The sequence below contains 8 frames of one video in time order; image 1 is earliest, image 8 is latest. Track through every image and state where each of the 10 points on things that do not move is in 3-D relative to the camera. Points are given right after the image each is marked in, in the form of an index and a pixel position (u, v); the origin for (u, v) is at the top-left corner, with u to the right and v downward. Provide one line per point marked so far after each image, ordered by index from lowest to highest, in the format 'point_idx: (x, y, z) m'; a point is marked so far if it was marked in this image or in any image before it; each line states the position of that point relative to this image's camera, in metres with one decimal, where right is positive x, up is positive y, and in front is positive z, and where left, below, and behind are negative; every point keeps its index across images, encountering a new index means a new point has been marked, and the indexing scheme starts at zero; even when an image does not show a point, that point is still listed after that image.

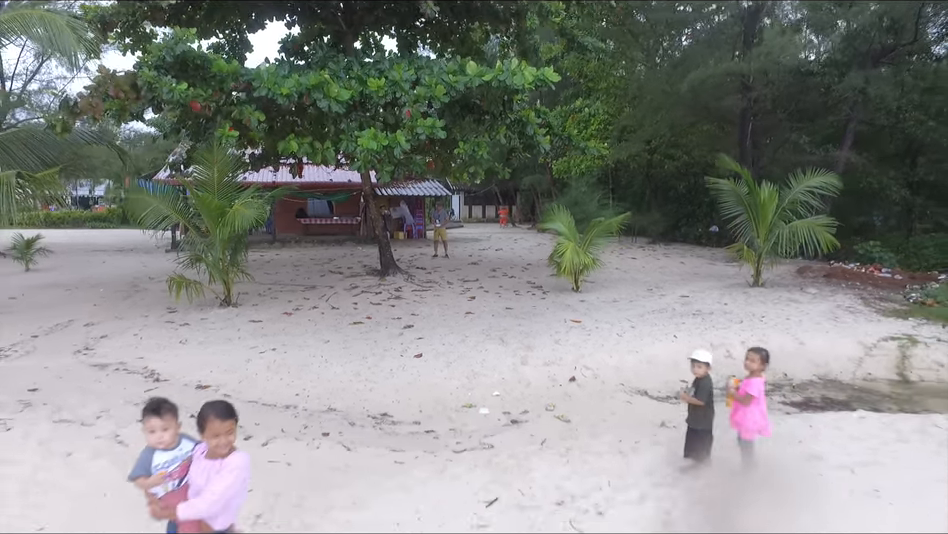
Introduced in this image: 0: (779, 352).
0: (+6.1, -1.6, +6.6) m
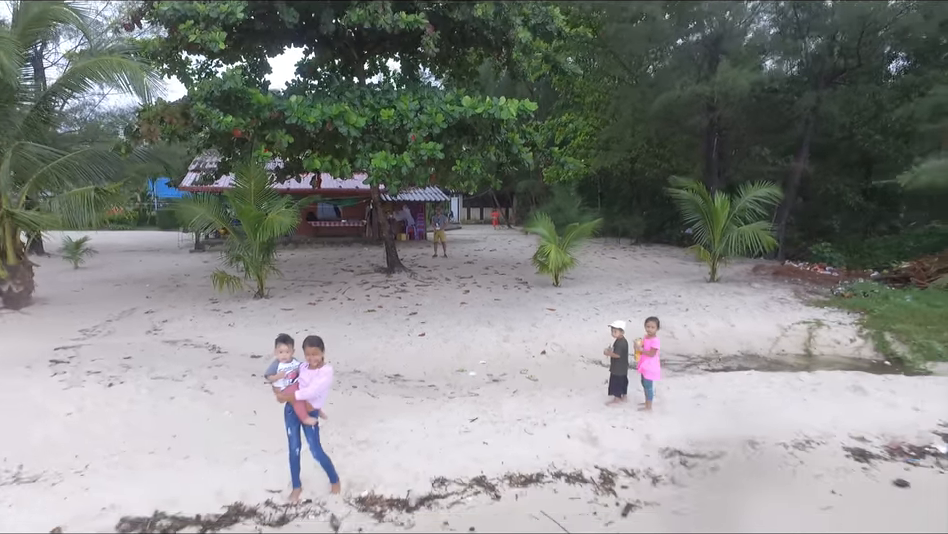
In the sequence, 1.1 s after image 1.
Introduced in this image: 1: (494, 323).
0: (+5.9, -1.5, +8.2) m
1: (+0.5, -1.4, +8.4) m
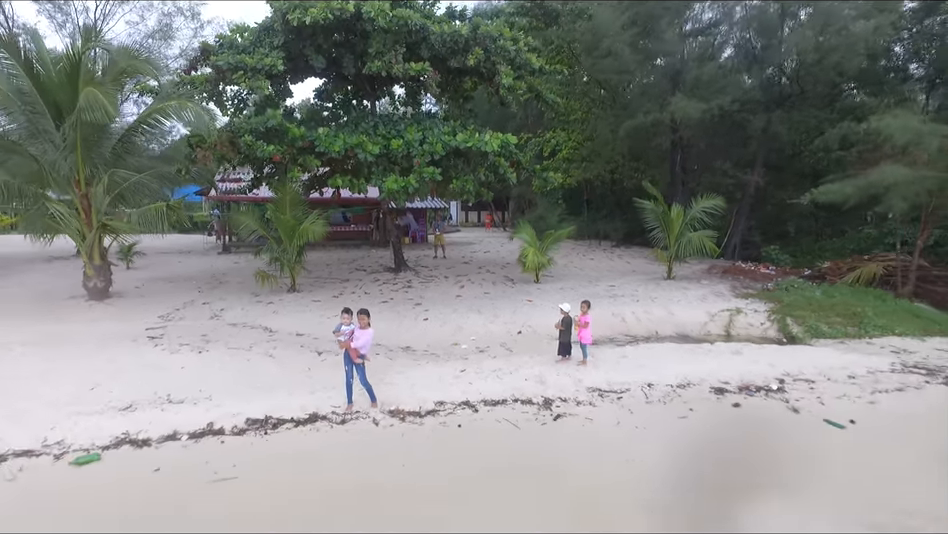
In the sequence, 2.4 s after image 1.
0: (+5.7, -1.5, +10.5) m
1: (+0.3, -1.3, +10.7) m
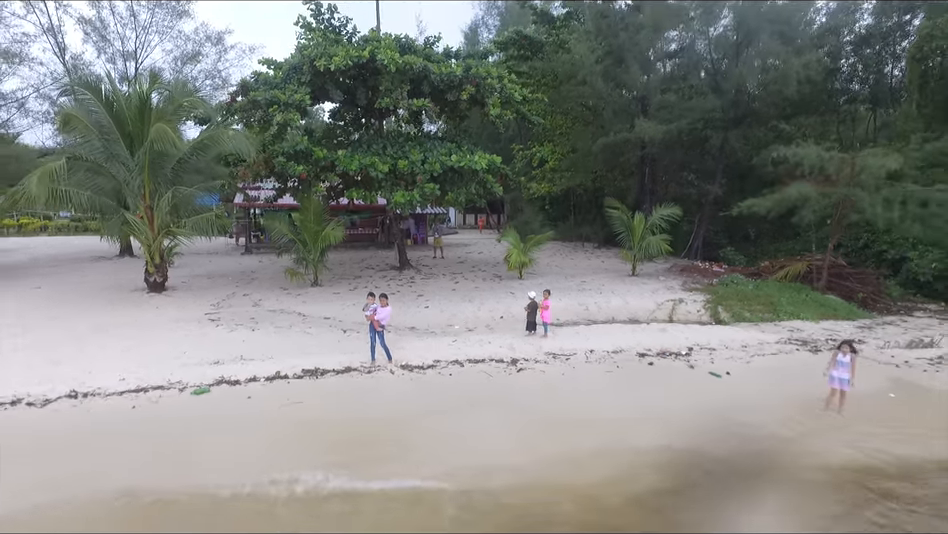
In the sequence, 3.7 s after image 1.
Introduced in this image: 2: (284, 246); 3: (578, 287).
0: (+5.3, -1.4, +12.9) m
1: (0.0, -1.3, +13.1) m
2: (-9.1, +1.0, +15.9) m
3: (+4.5, -0.9, +14.5) m
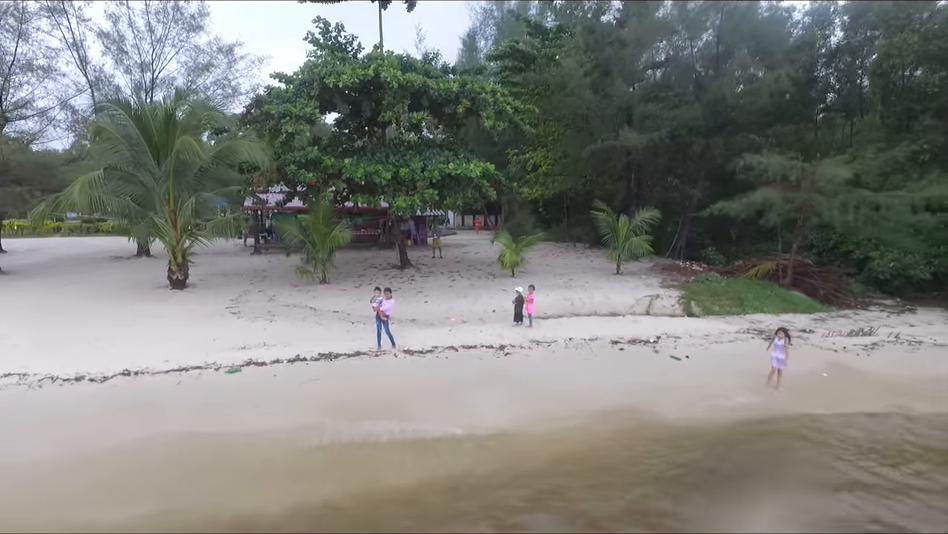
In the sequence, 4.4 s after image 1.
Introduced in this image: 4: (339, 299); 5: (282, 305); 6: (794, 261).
0: (+5.1, -1.4, +14.2) m
1: (-0.2, -1.2, +14.4) m
2: (-9.3, +1.1, +17.2) m
3: (+4.3, -0.8, +15.8) m
4: (-5.6, -1.4, +13.9) m
5: (-7.8, -1.5, +13.5) m
6: (+14.7, +0.3, +15.3) m
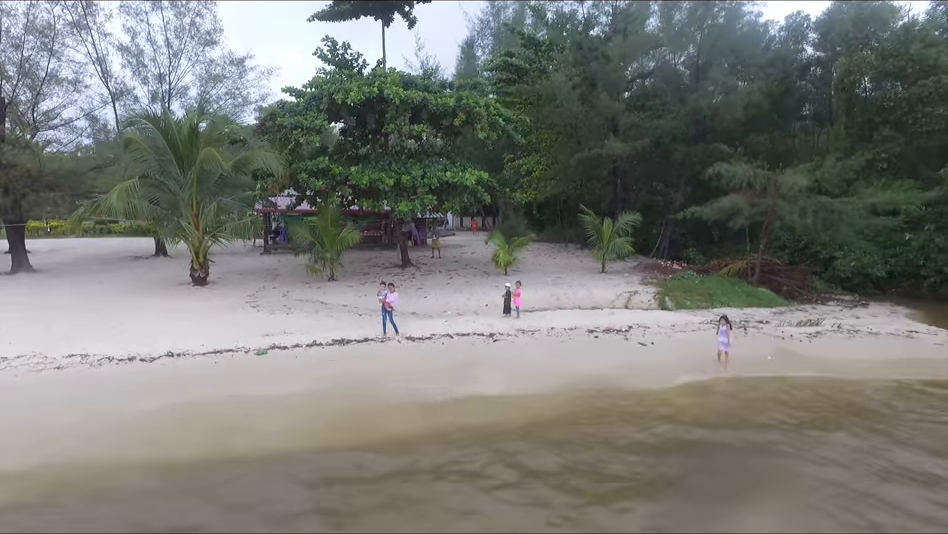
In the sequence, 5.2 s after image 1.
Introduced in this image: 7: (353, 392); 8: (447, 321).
0: (+4.9, -1.3, +15.7) m
1: (-0.5, -1.2, +15.9) m
2: (-9.5, +1.1, +18.7) m
3: (+4.1, -0.8, +17.3) m
4: (-5.9, -1.3, +15.4) m
5: (-8.0, -1.5, +14.9) m
6: (+14.4, +0.3, +16.7) m
7: (-3.1, -3.2, +8.5) m
8: (-1.0, -2.0, +12.5) m
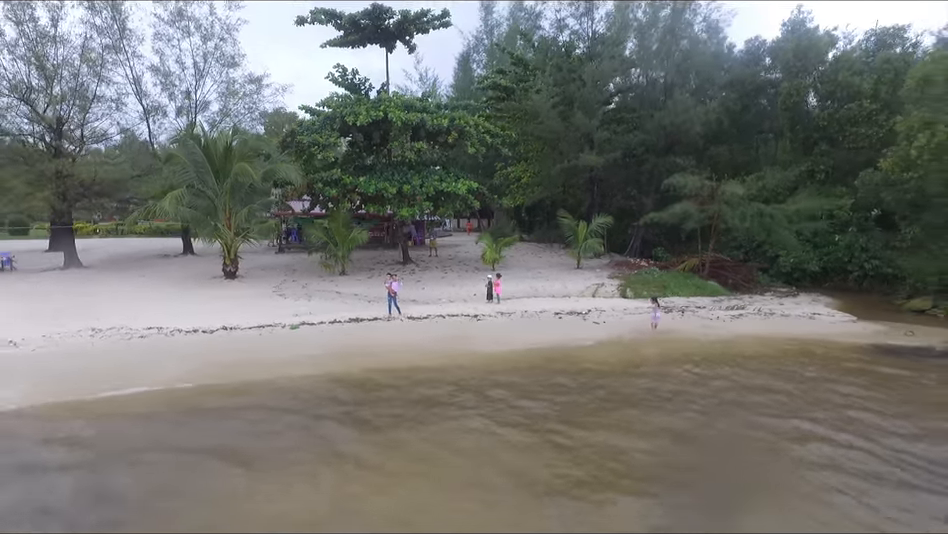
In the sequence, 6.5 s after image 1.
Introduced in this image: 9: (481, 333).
0: (+4.4, -1.1, +18.5) m
1: (-1.0, -0.9, +18.6) m
2: (-10.0, +1.3, +21.4) m
3: (+3.6, -0.5, +20.0) m
4: (-6.4, -1.1, +18.2) m
5: (-8.5, -1.2, +17.7) m
6: (+13.9, +0.5, +19.5) m
7: (-3.6, -3.0, +11.2) m
8: (-1.5, -1.8, +15.3) m
9: (+0.3, -2.6, +12.6) m
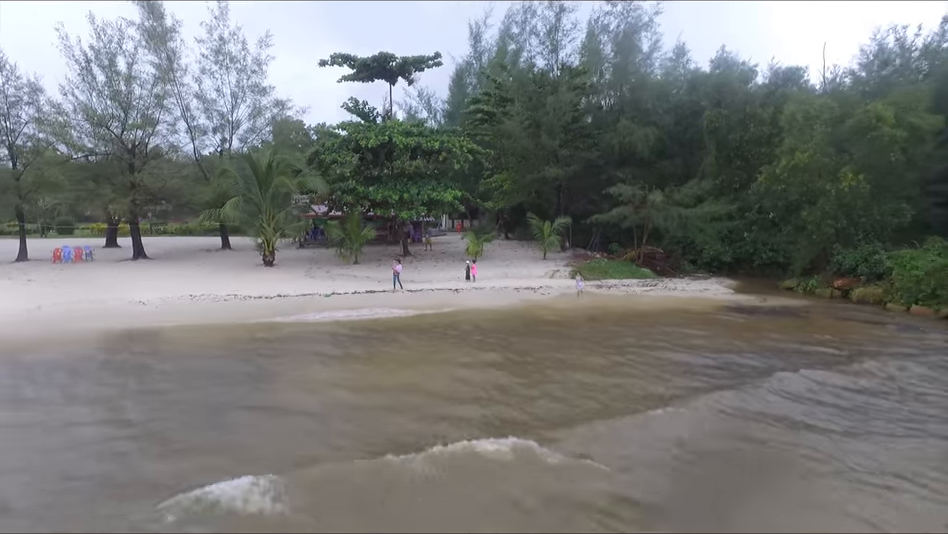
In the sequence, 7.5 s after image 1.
0: (+3.3, -0.4, +23.8) m
1: (-2.1, -0.2, +24.0) m
2: (-11.1, +2.0, +26.8) m
3: (+2.5, +0.2, +25.4) m
4: (-7.5, -0.3, +23.5) m
5: (-9.6, -0.5, +23.0) m
6: (+12.8, +1.3, +24.9) m
7: (-4.7, -2.2, +16.6) m
8: (-2.6, -1.1, +20.6) m
9: (-0.8, -1.9, +17.9) m
